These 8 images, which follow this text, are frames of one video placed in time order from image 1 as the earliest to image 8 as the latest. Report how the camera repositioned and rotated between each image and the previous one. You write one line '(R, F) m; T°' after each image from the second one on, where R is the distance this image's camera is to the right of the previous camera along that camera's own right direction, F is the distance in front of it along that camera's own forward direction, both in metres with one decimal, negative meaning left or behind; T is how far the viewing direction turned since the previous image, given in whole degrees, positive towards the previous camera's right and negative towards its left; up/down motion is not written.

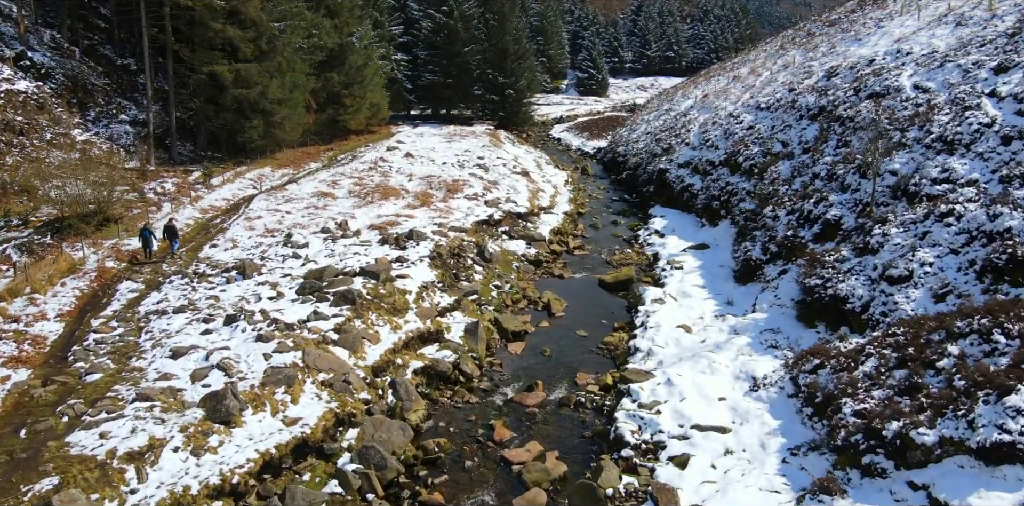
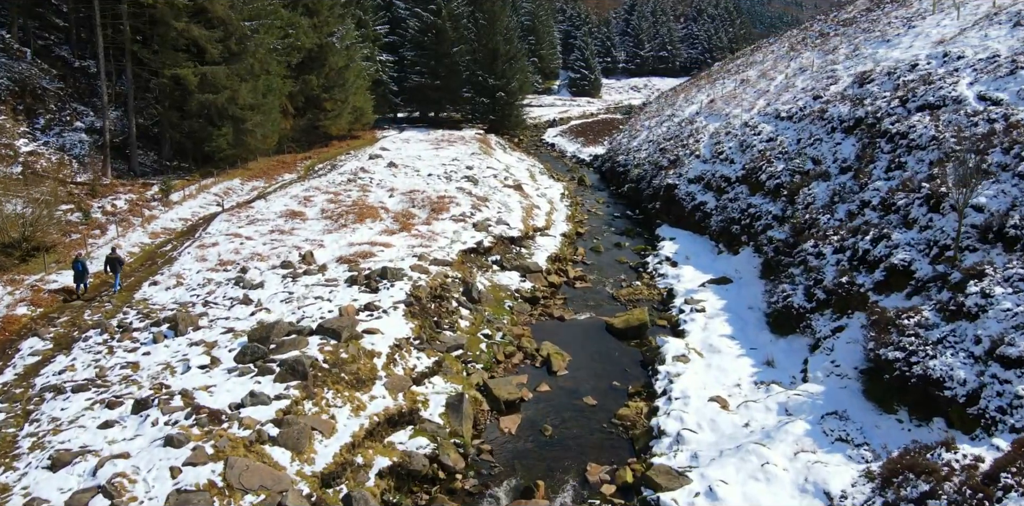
(0.0, +2.1) m; +1°
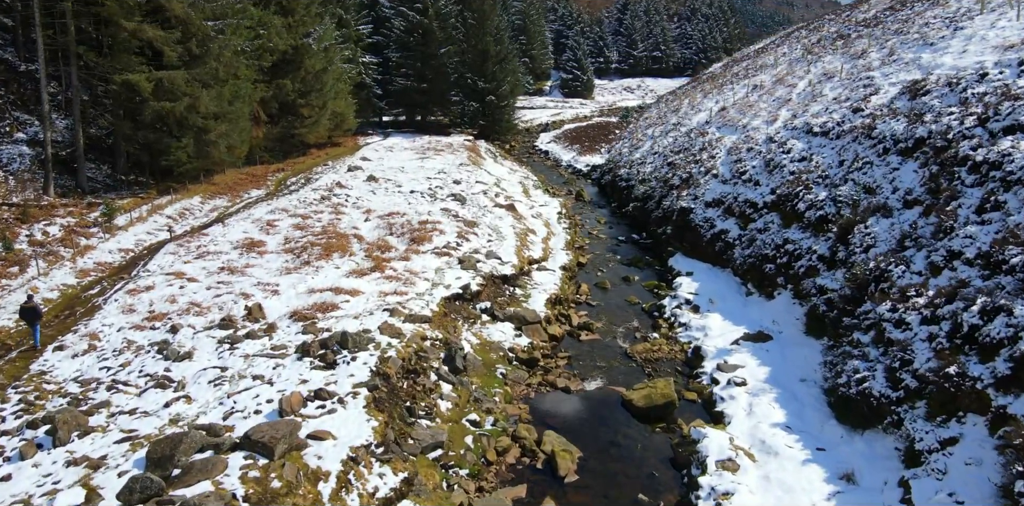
(0.0, +2.4) m; +1°
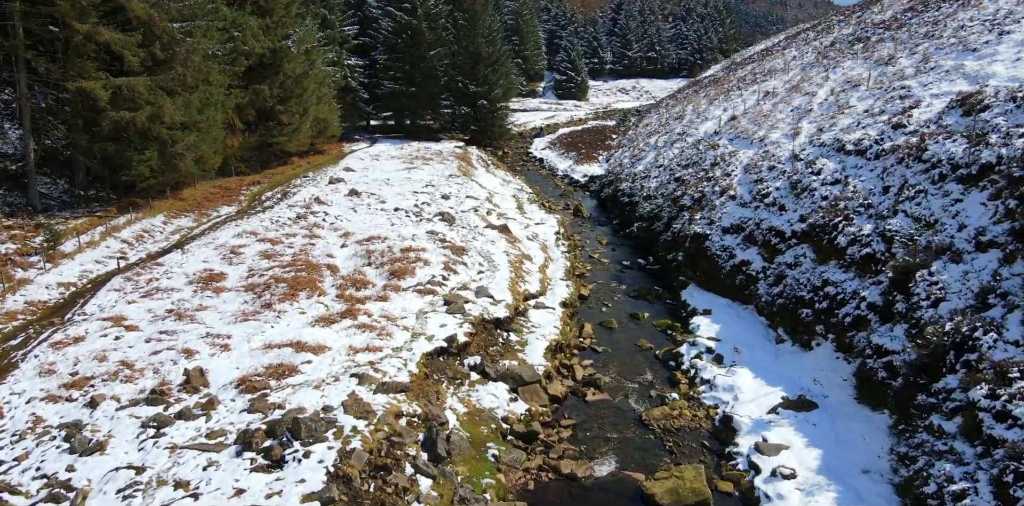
(0.0, +1.8) m; +1°
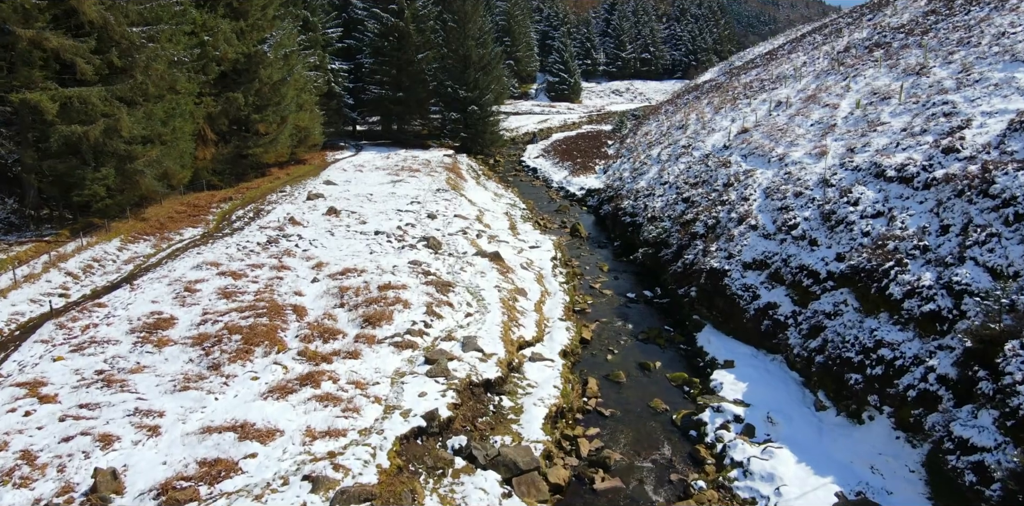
(0.0, +1.8) m; +1°
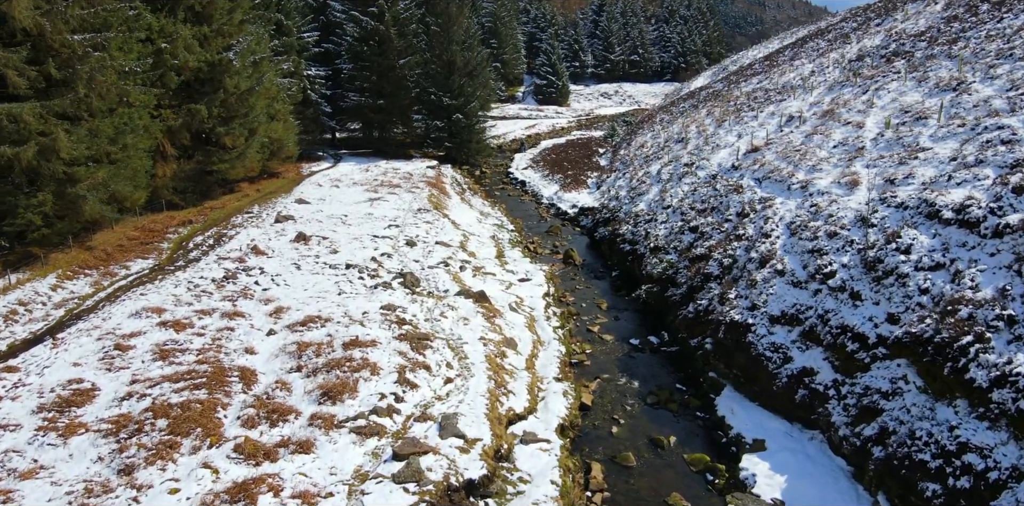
(0.0, +1.9) m; +1°
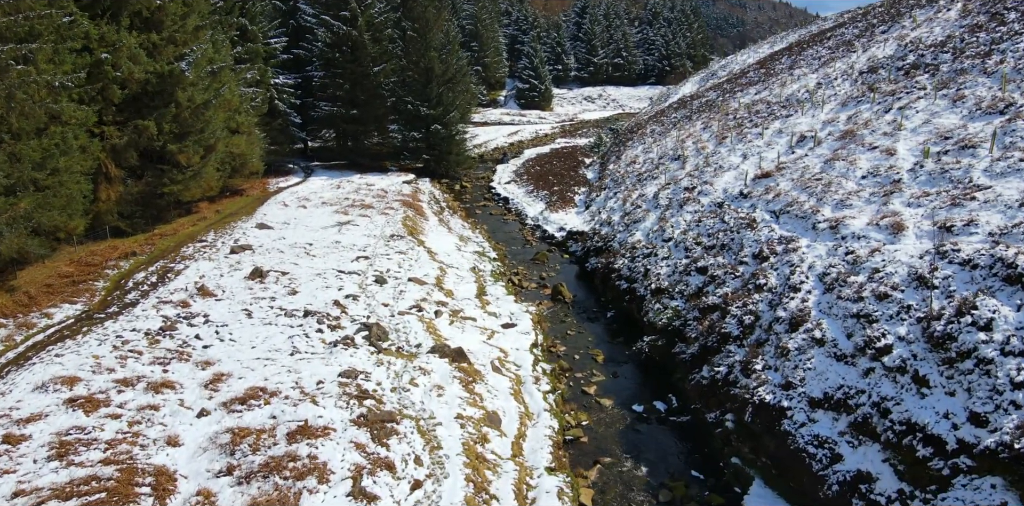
(0.0, +2.1) m; +1°
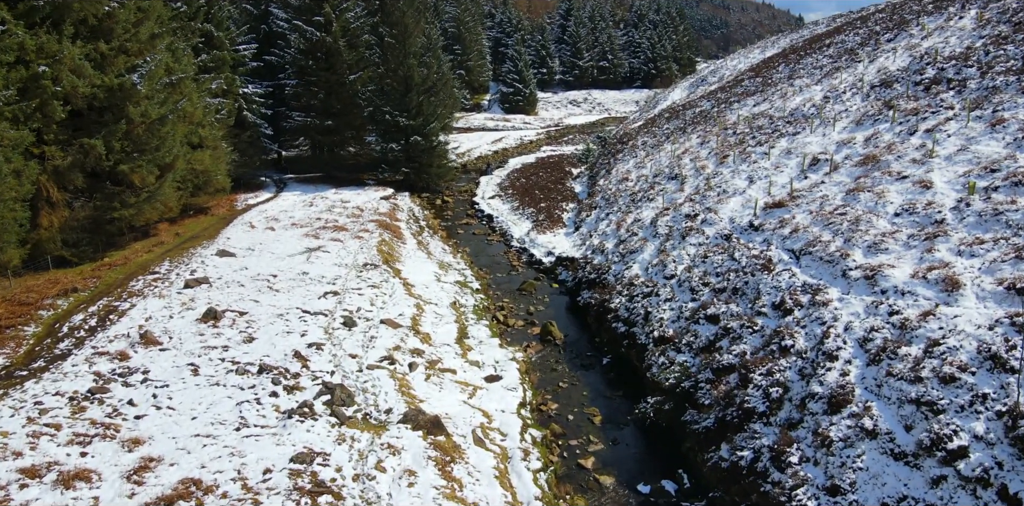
(0.0, +1.8) m; +1°
